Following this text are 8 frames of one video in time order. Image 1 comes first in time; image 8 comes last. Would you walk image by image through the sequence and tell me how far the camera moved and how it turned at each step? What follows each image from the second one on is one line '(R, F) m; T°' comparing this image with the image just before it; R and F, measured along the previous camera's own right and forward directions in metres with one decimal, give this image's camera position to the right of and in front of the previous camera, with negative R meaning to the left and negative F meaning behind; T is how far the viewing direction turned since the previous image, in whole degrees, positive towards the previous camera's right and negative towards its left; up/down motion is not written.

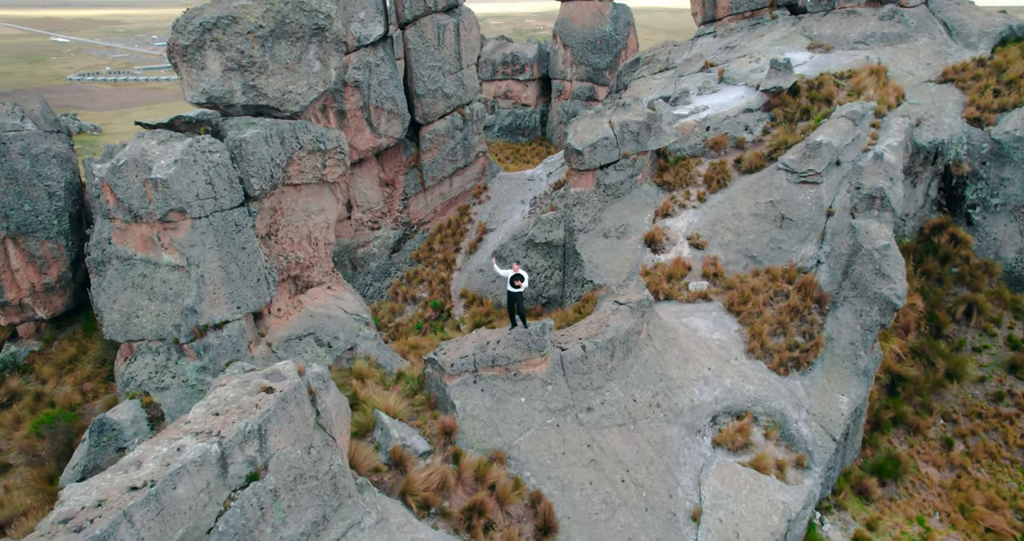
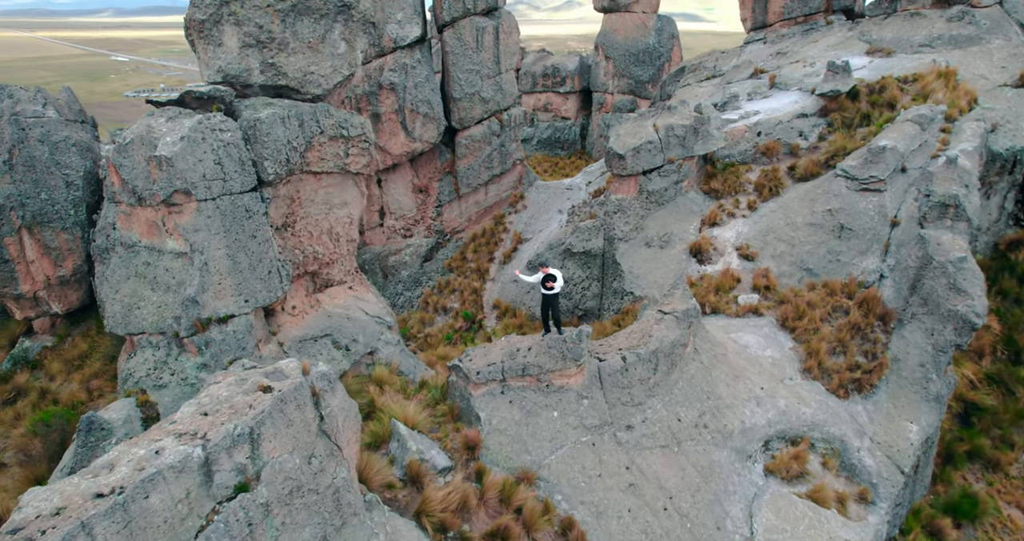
(0.0, +0.8) m; -3°
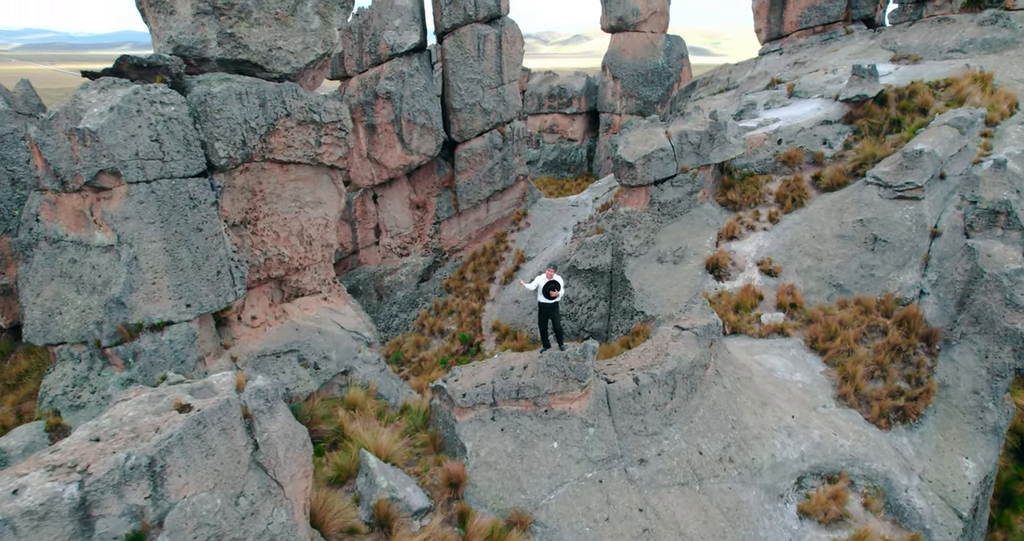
(+0.1, +1.1) m; -1°
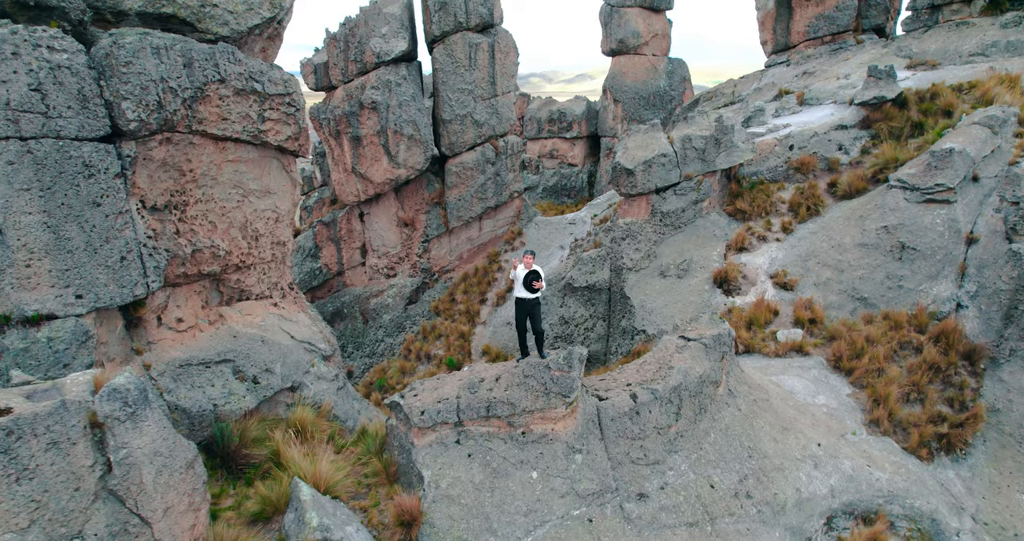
(+0.3, +1.1) m; 0°
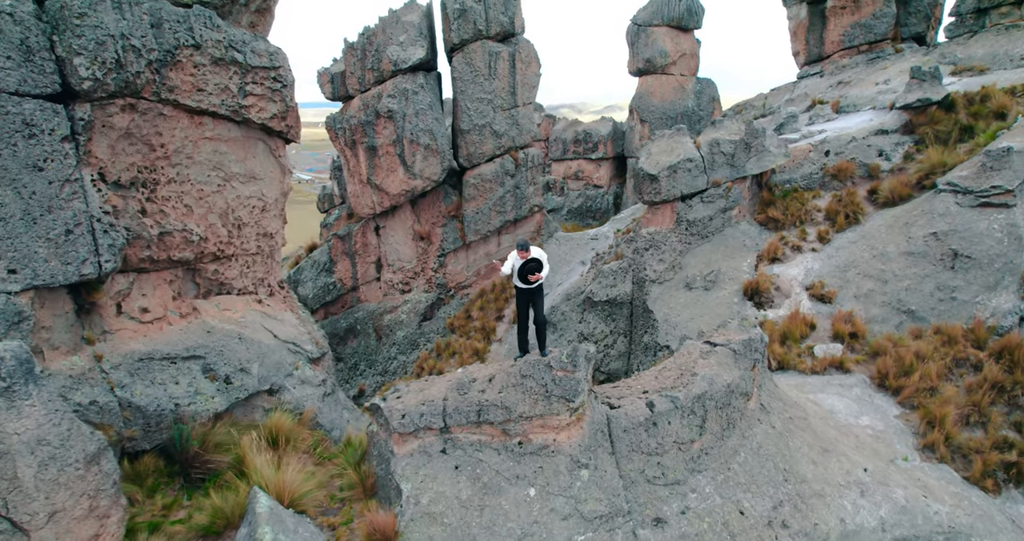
(+0.2, +0.7) m; -2°
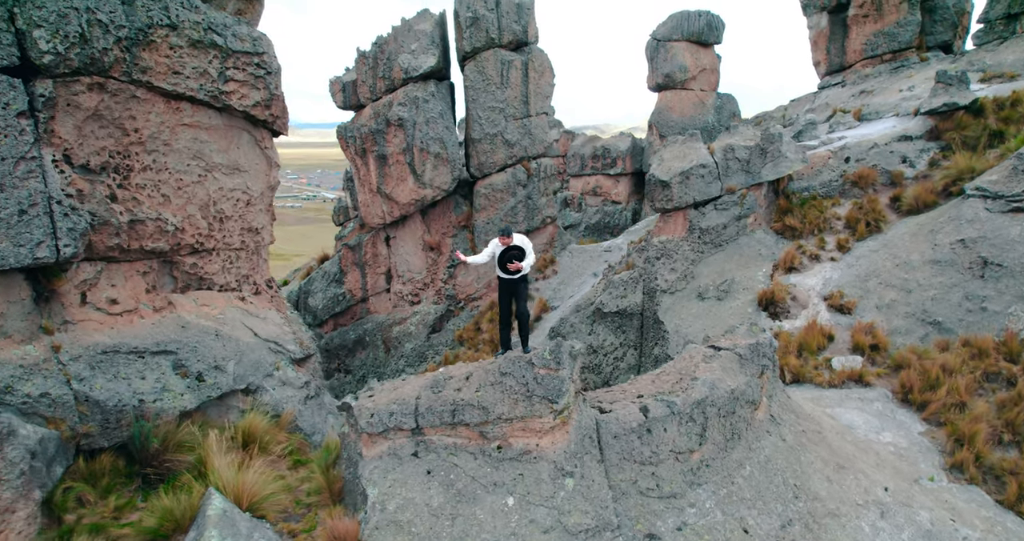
(+0.3, +0.4) m; -2°
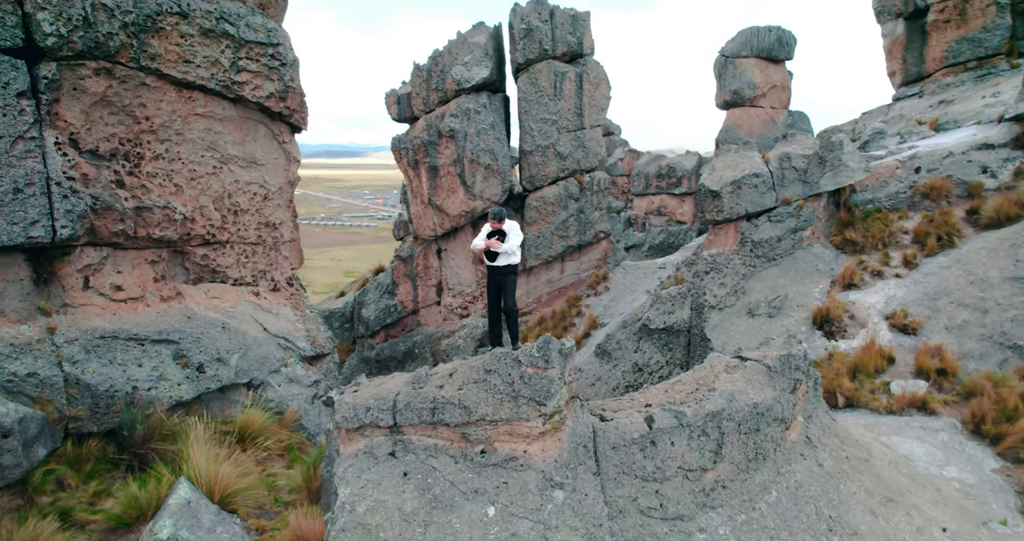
(+0.5, +0.3) m; -6°
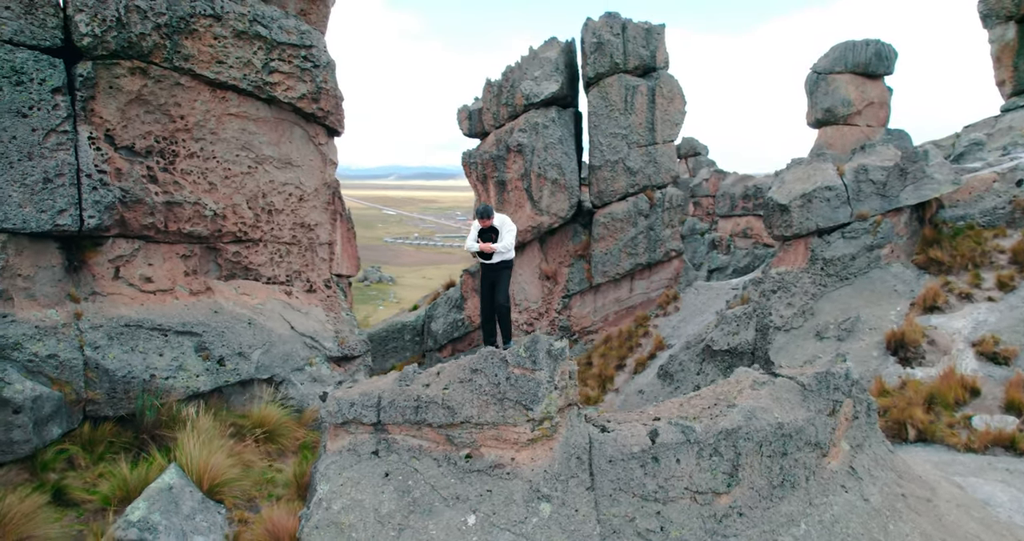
(+0.6, +0.3) m; -8°
